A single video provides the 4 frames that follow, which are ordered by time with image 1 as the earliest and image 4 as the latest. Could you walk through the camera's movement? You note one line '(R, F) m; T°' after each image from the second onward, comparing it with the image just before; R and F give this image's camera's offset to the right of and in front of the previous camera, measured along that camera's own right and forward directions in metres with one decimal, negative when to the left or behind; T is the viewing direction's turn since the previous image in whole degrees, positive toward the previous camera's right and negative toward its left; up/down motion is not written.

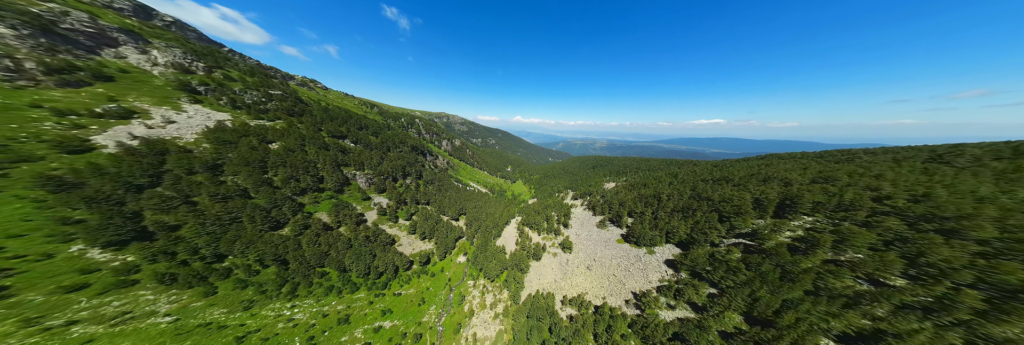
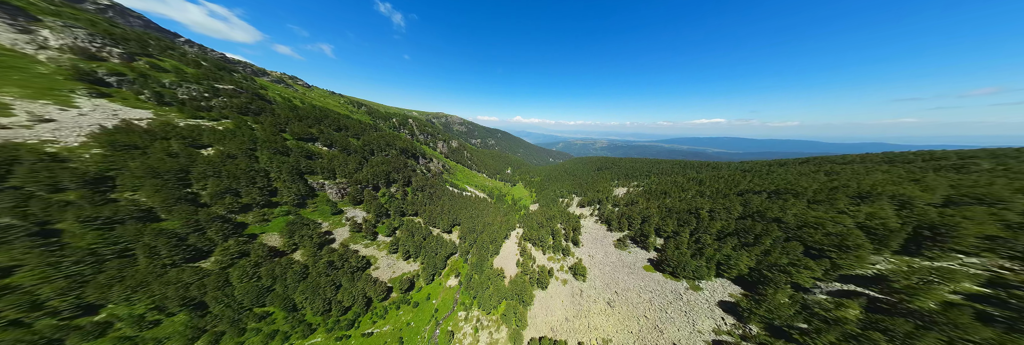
(+1.0, +13.1) m; 0°
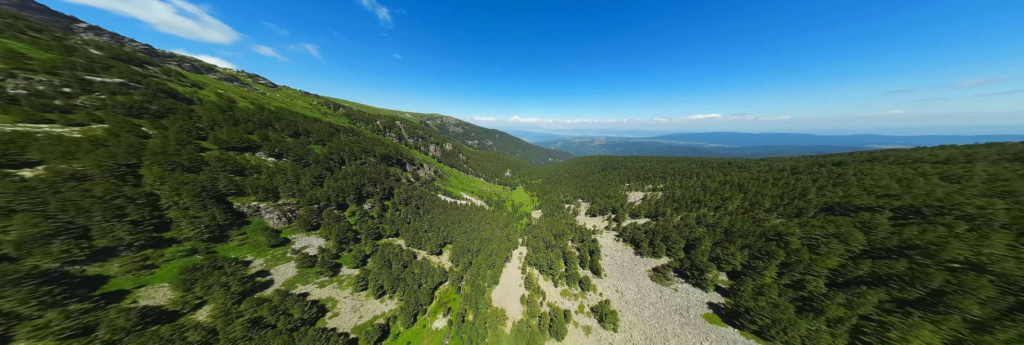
(-0.2, +15.8) m; 0°
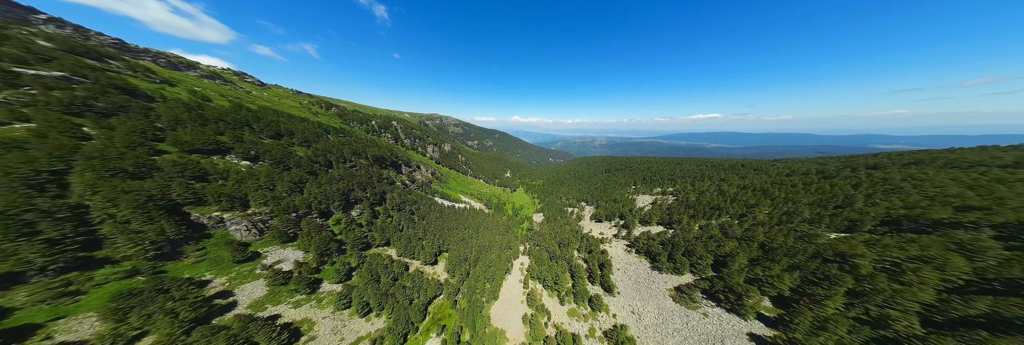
(+0.1, +6.1) m; 0°
